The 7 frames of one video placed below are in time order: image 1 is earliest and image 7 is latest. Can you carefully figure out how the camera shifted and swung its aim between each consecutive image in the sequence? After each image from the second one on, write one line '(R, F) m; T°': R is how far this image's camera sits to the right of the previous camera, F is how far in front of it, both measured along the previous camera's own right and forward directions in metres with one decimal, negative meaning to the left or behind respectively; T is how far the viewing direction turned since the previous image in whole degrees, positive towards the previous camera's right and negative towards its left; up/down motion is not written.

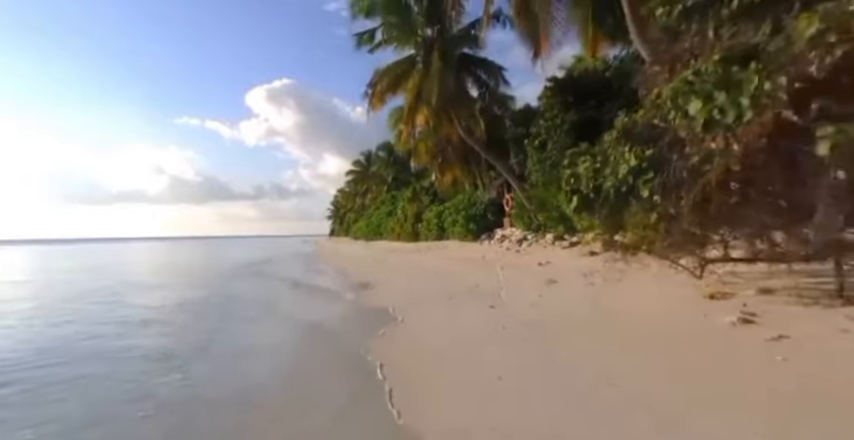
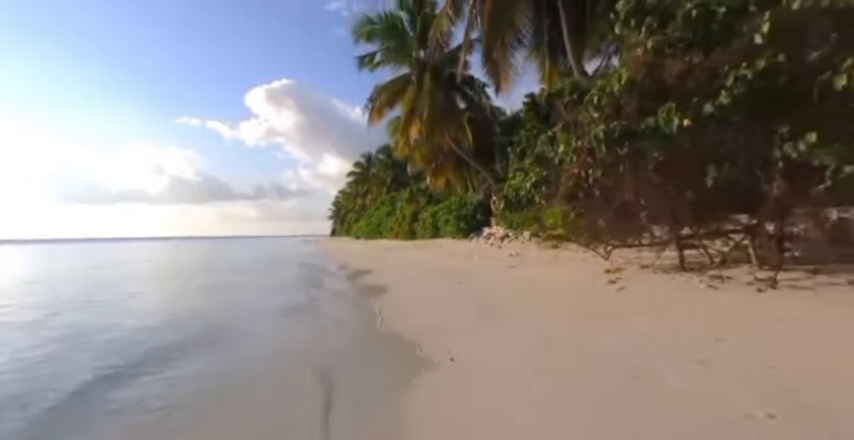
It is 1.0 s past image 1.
(+0.3, -1.9) m; 0°
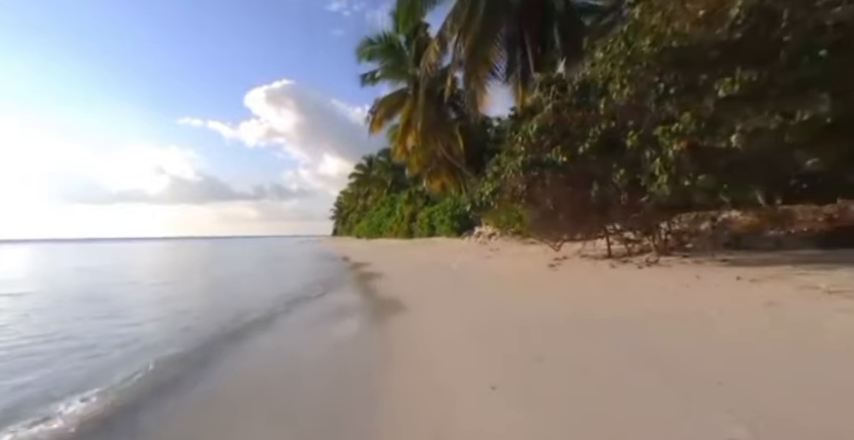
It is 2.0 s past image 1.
(+0.2, -1.7) m; 0°
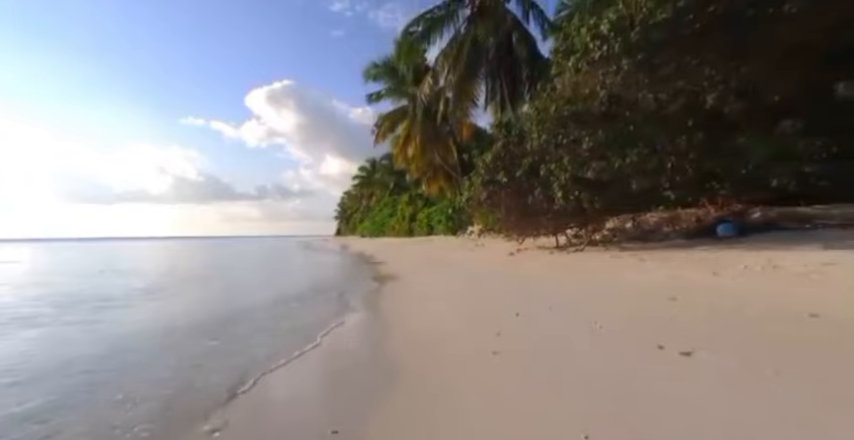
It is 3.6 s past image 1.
(+0.2, -2.3) m; 0°
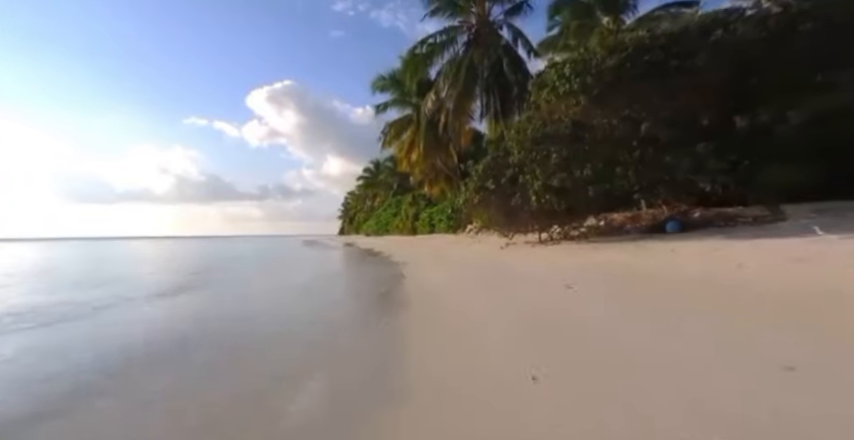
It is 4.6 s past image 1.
(0.0, -1.6) m; 0°
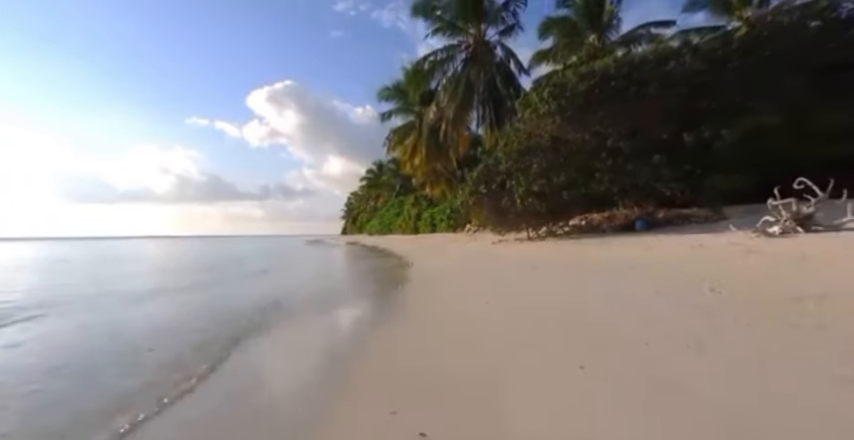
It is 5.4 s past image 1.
(0.0, -1.4) m; 0°
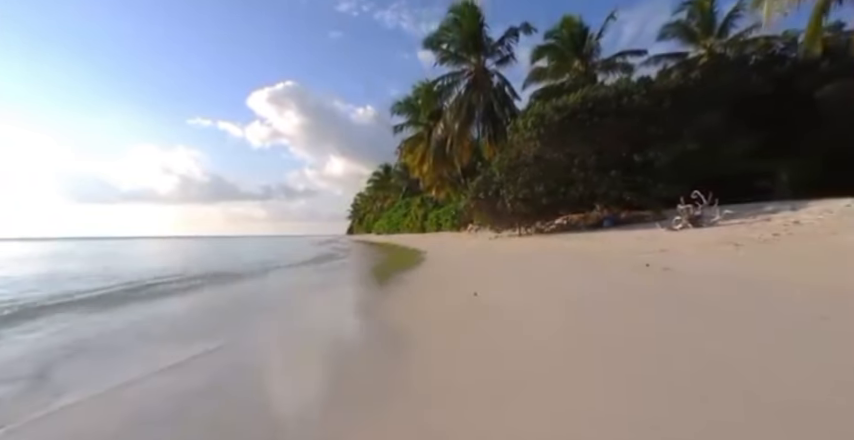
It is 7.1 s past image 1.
(-0.3, -2.5) m; 0°
